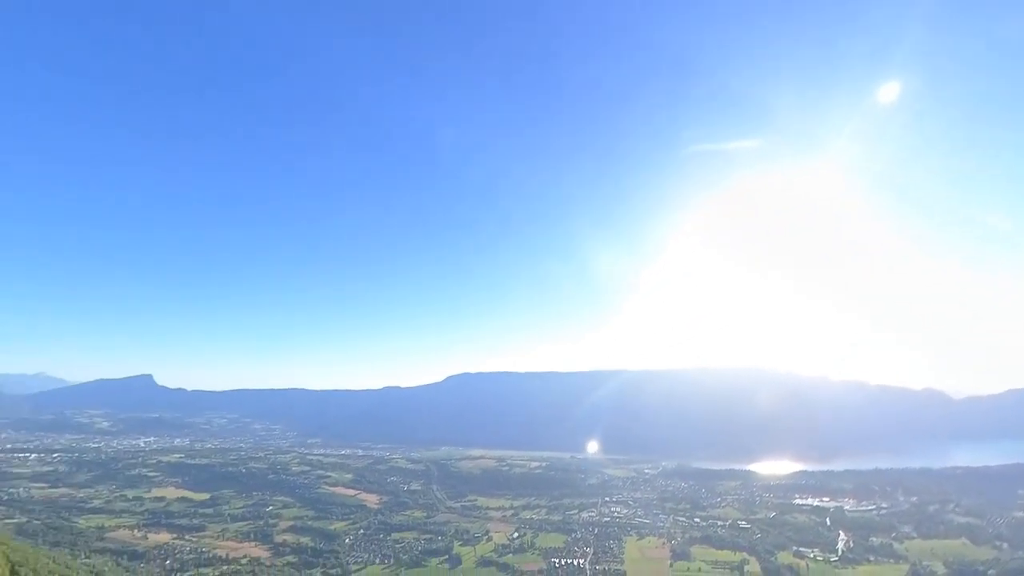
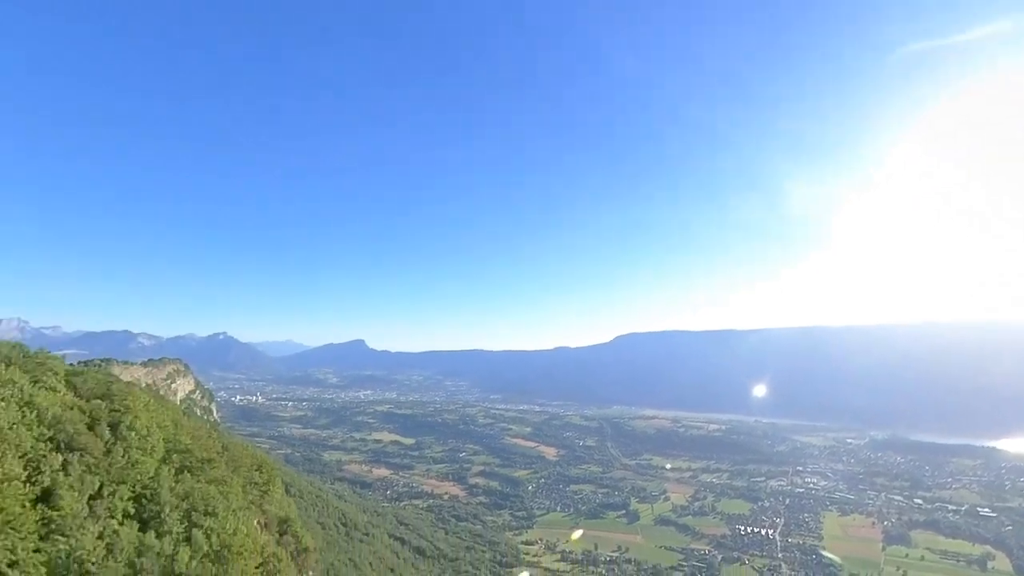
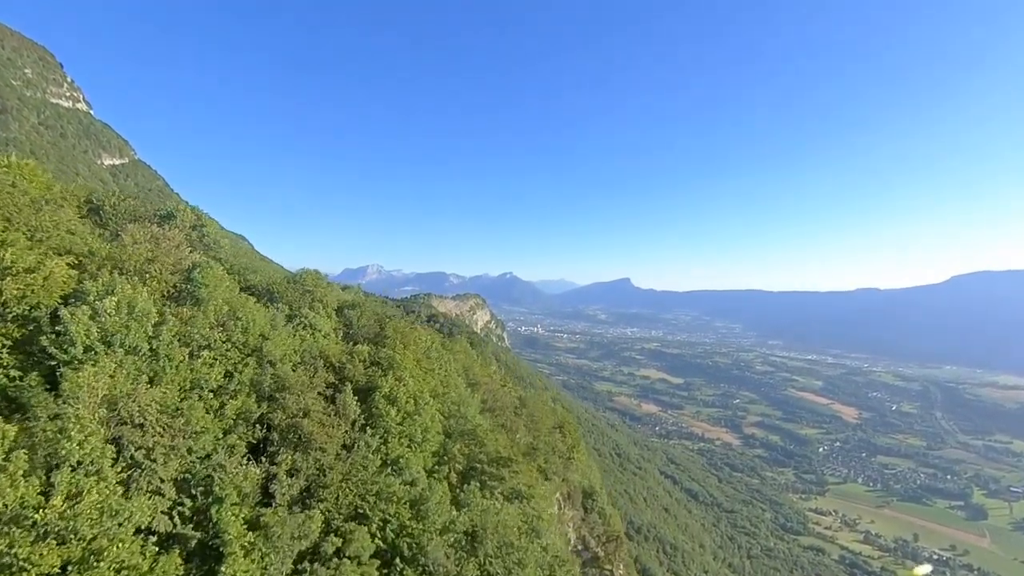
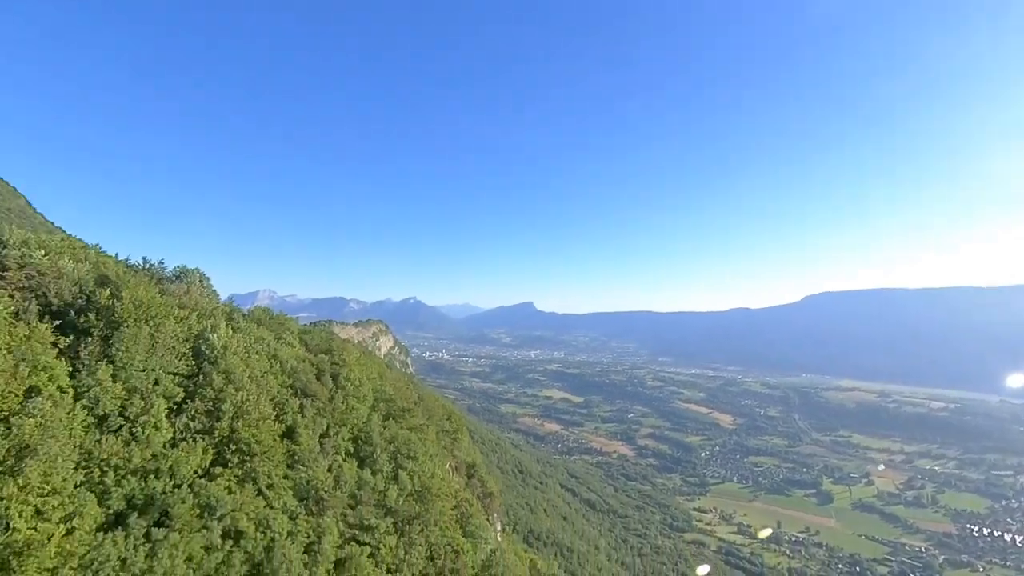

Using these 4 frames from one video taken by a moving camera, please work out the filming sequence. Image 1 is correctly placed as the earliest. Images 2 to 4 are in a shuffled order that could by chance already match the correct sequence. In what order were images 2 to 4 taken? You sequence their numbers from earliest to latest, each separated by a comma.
2, 4, 3
